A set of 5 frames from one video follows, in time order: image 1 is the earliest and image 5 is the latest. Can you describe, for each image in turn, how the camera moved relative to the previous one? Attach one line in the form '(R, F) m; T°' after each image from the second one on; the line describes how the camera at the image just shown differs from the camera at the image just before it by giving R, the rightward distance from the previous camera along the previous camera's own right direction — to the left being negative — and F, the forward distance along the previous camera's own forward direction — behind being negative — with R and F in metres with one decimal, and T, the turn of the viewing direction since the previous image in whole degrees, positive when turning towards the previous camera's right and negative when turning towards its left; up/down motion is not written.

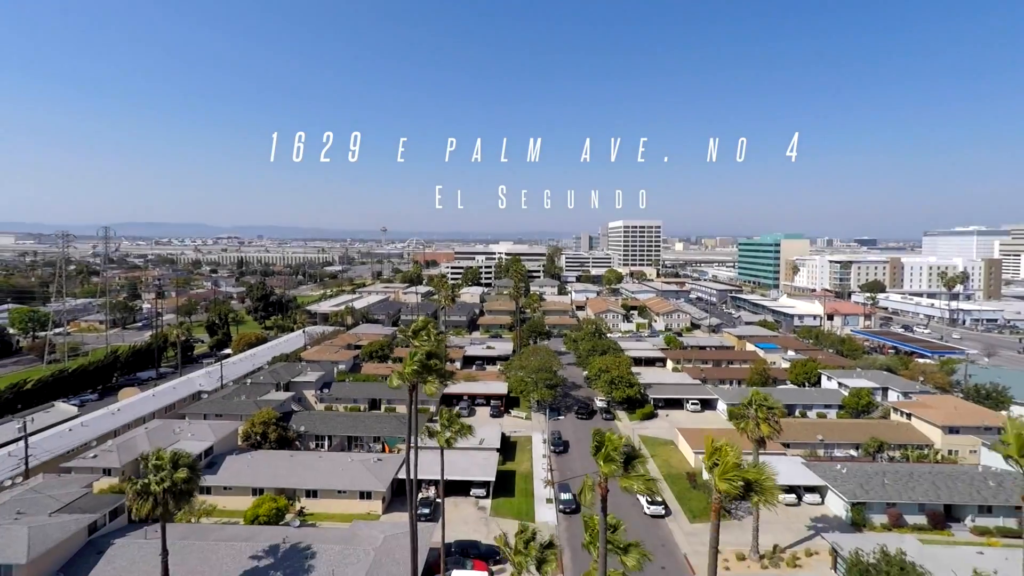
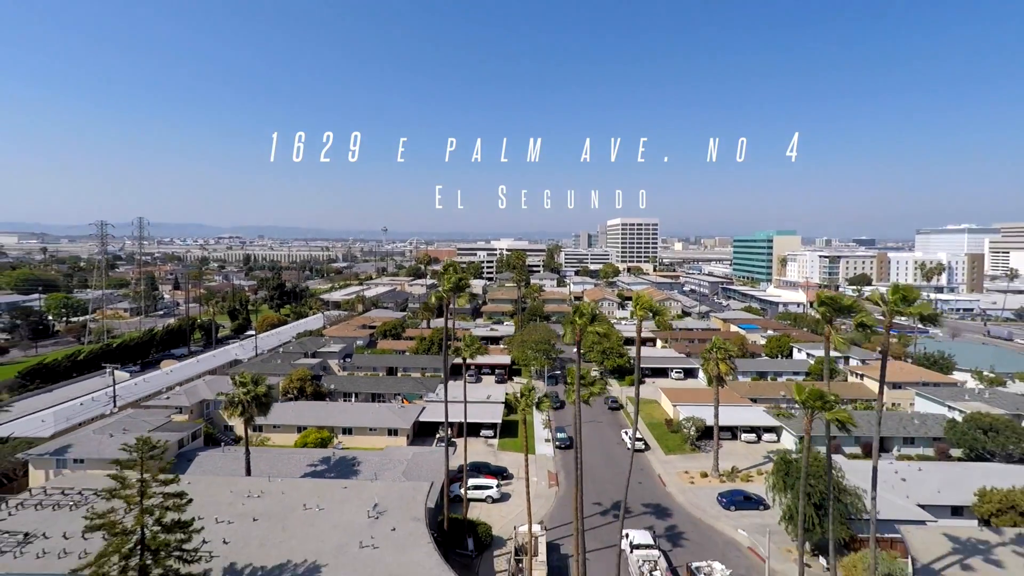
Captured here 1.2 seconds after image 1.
(-0.2, -5.5) m; 0°
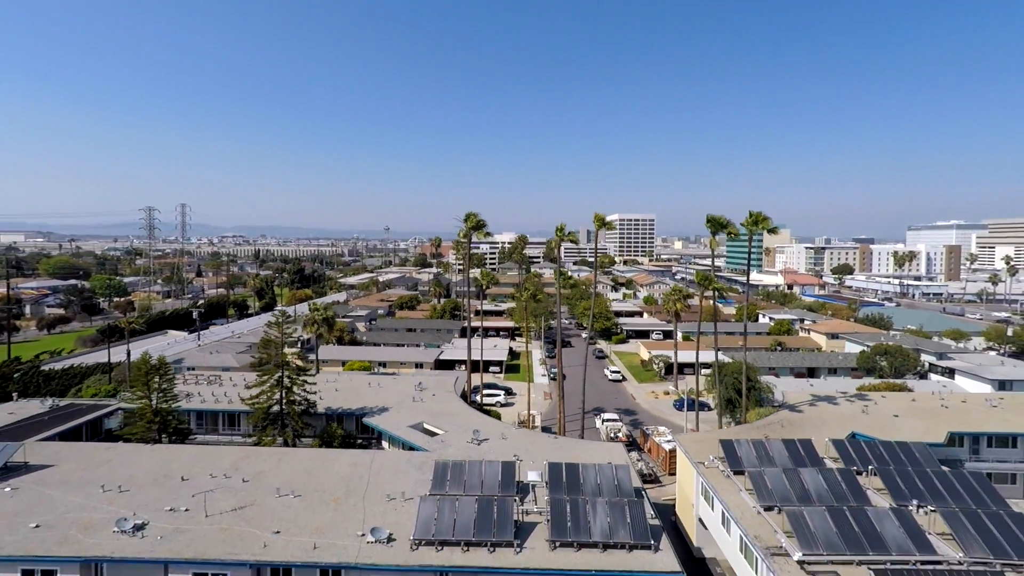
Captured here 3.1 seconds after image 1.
(-0.1, -8.3) m; 0°
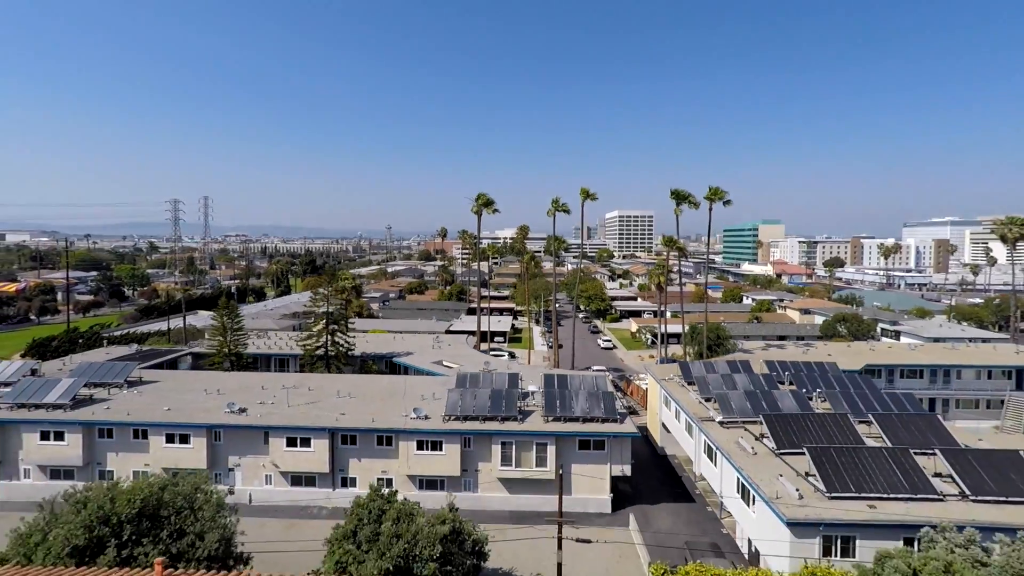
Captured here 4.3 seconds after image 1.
(-0.1, -5.1) m; 0°
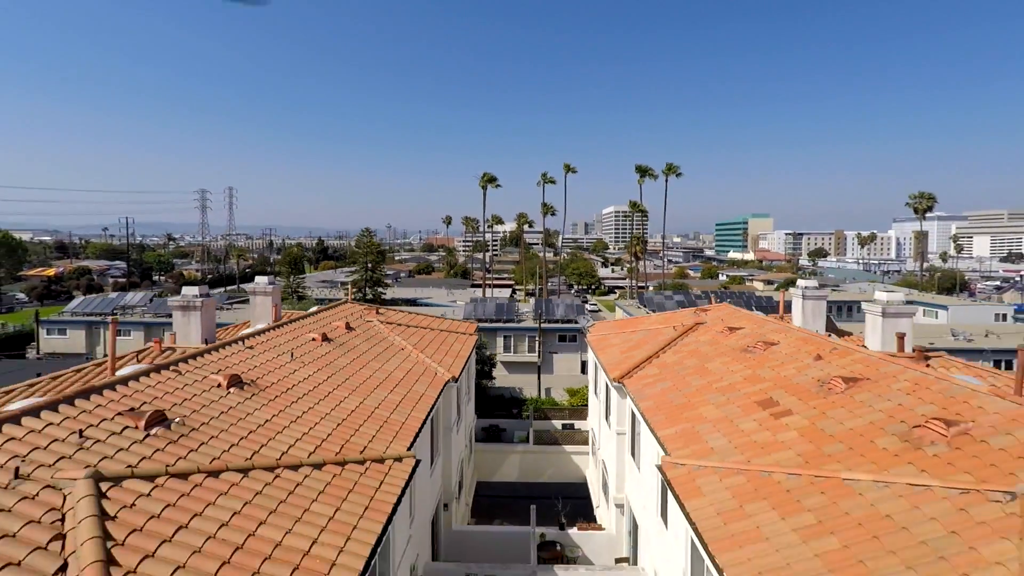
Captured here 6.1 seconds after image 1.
(0.0, -7.5) m; 0°
